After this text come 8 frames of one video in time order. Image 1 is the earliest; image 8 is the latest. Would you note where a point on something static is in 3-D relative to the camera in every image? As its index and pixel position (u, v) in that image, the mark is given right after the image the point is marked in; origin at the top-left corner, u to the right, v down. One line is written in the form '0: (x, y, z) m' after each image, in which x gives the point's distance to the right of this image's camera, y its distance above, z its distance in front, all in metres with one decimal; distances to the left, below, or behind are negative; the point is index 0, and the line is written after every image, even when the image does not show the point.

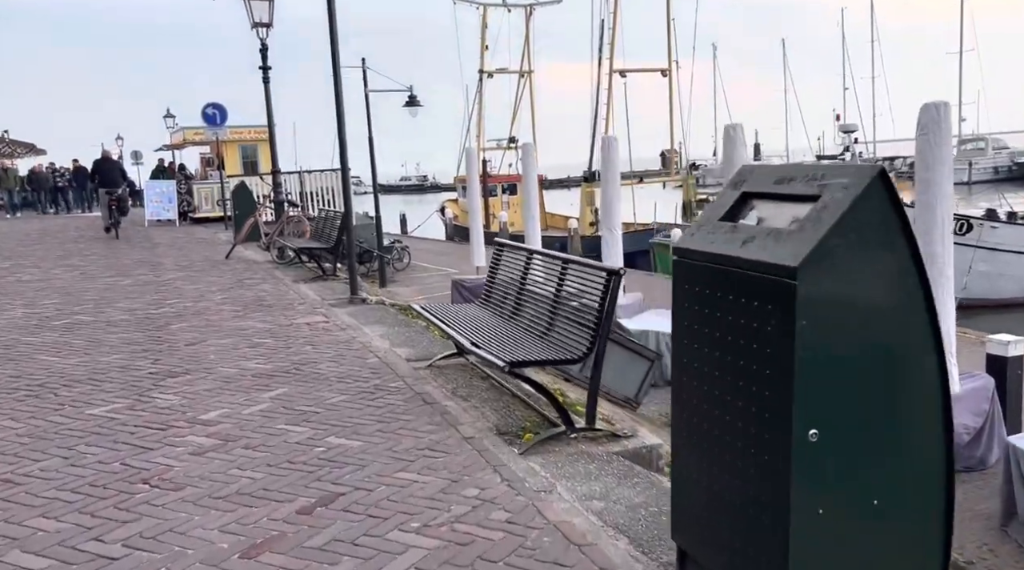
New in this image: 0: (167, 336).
0: (-2.6, -0.4, +7.6) m
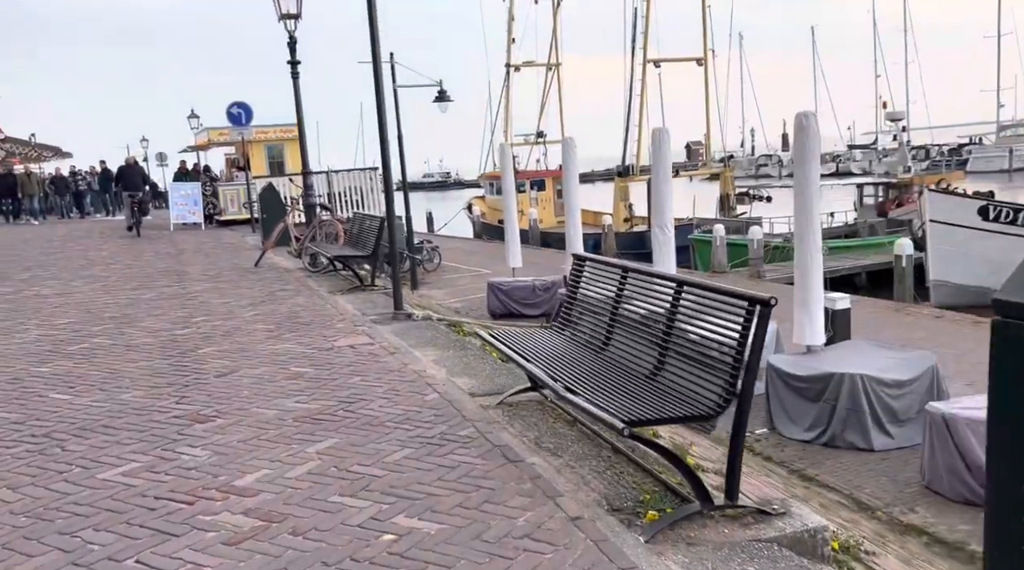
0: (-2.1, -0.5, +6.8) m
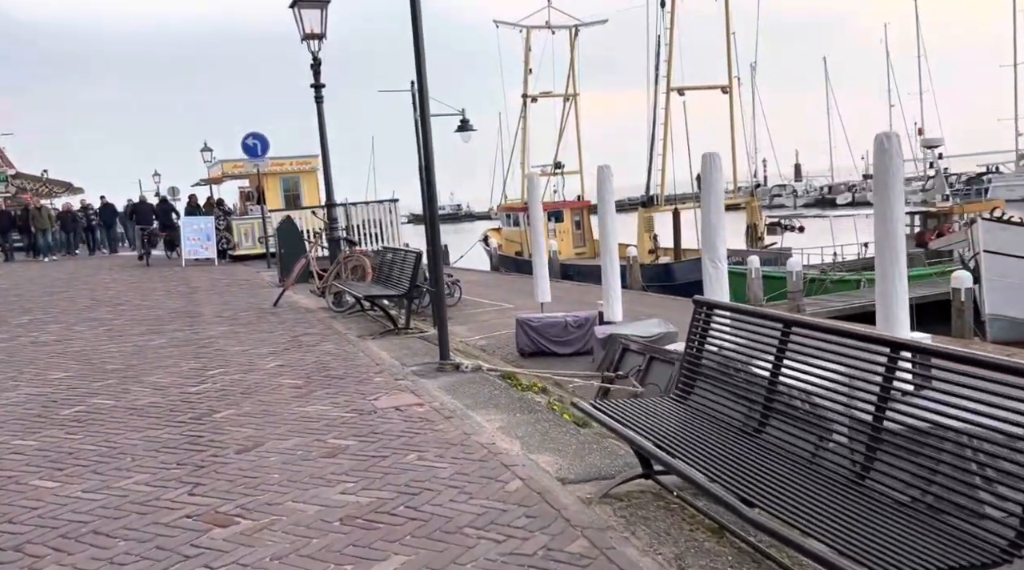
0: (-1.7, -0.8, +5.6) m
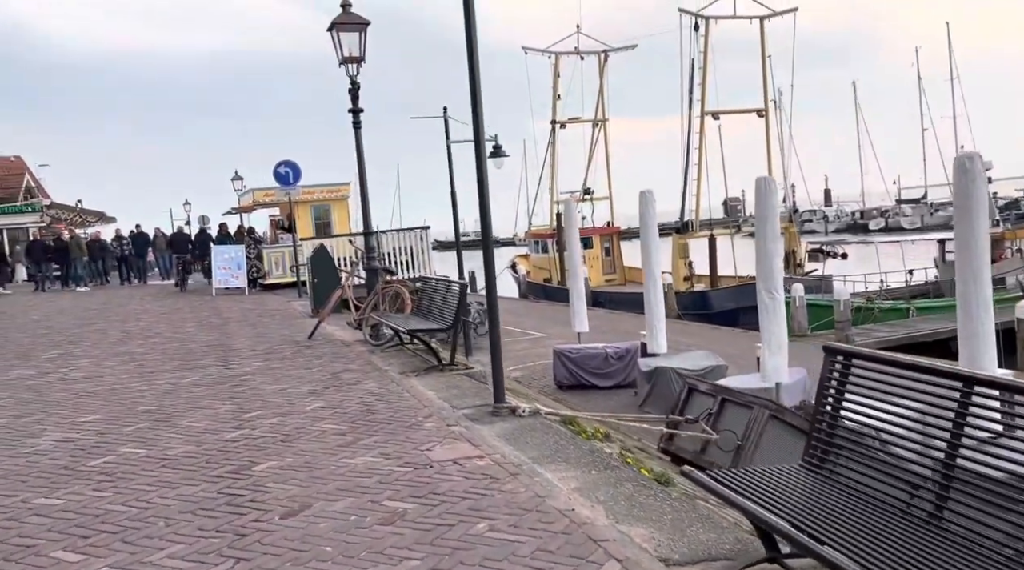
0: (-1.3, -1.0, +5.0) m
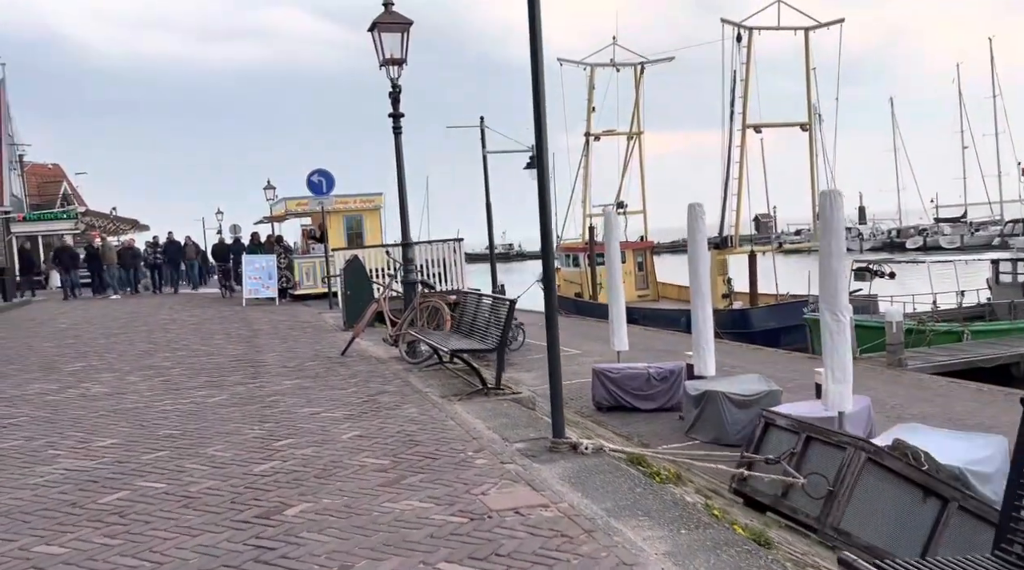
0: (-1.0, -1.1, +4.3) m
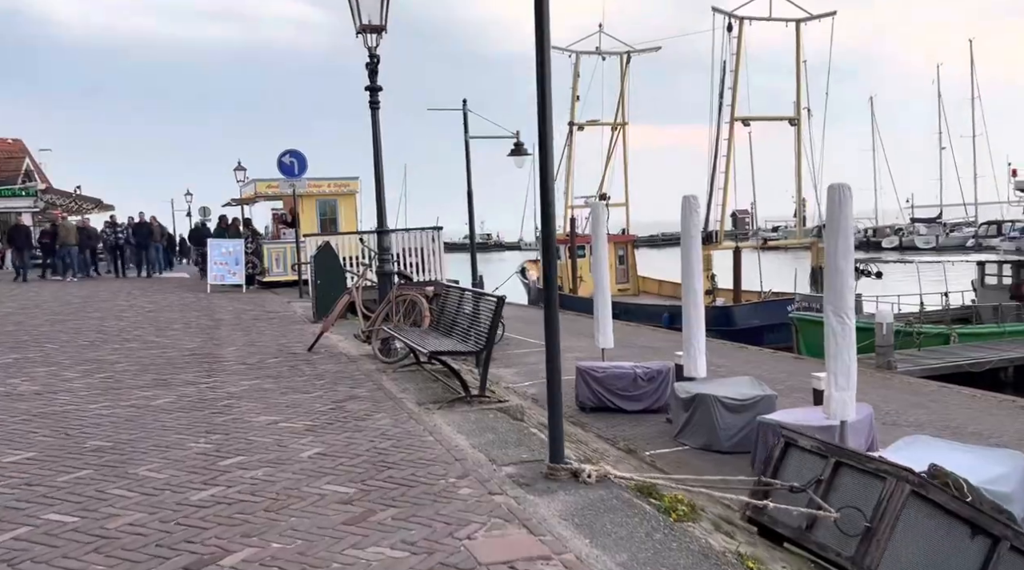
0: (-1.0, -1.1, +3.3) m
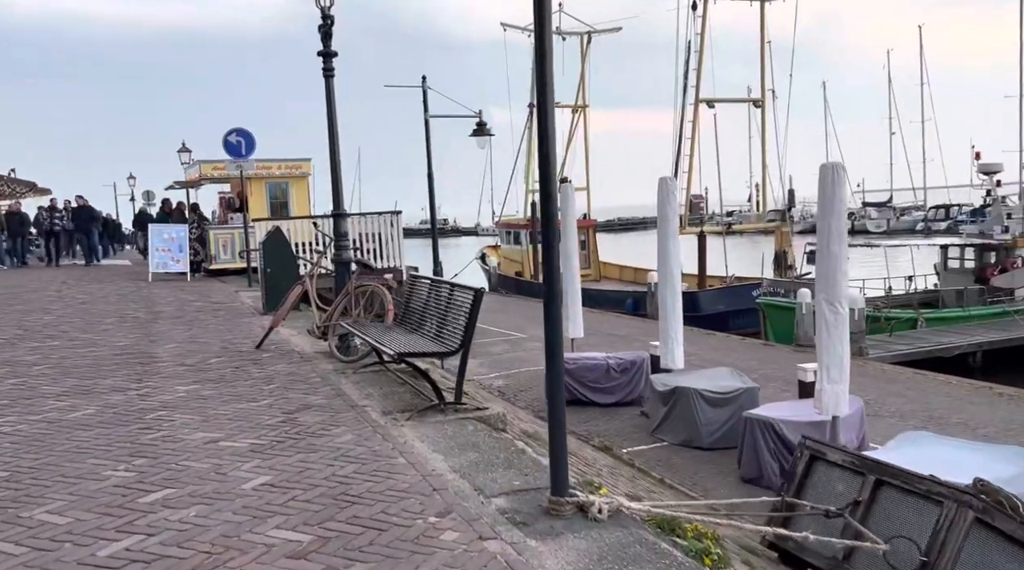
0: (-0.9, -1.1, +2.3) m
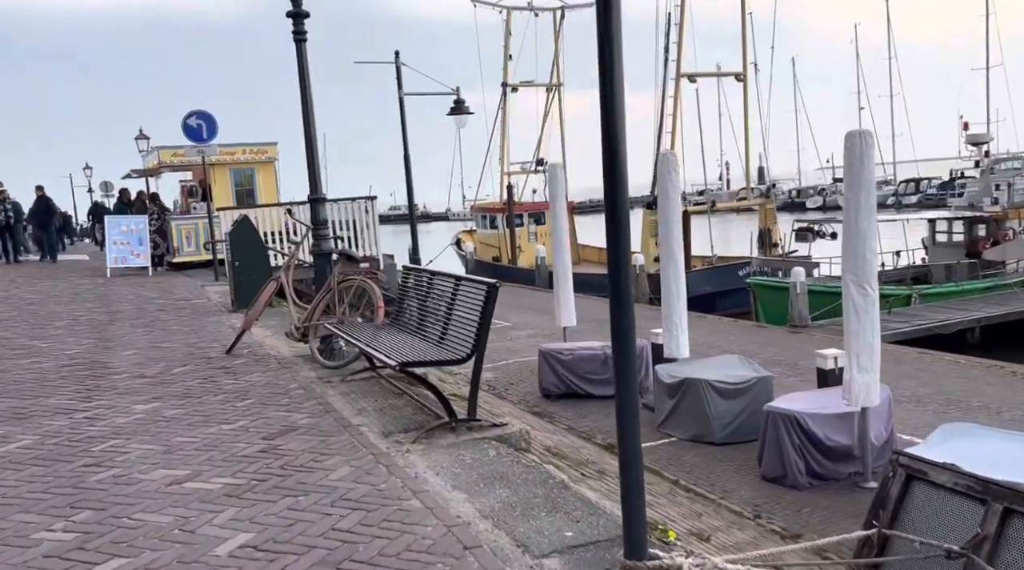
0: (-0.6, -1.2, +1.2) m
